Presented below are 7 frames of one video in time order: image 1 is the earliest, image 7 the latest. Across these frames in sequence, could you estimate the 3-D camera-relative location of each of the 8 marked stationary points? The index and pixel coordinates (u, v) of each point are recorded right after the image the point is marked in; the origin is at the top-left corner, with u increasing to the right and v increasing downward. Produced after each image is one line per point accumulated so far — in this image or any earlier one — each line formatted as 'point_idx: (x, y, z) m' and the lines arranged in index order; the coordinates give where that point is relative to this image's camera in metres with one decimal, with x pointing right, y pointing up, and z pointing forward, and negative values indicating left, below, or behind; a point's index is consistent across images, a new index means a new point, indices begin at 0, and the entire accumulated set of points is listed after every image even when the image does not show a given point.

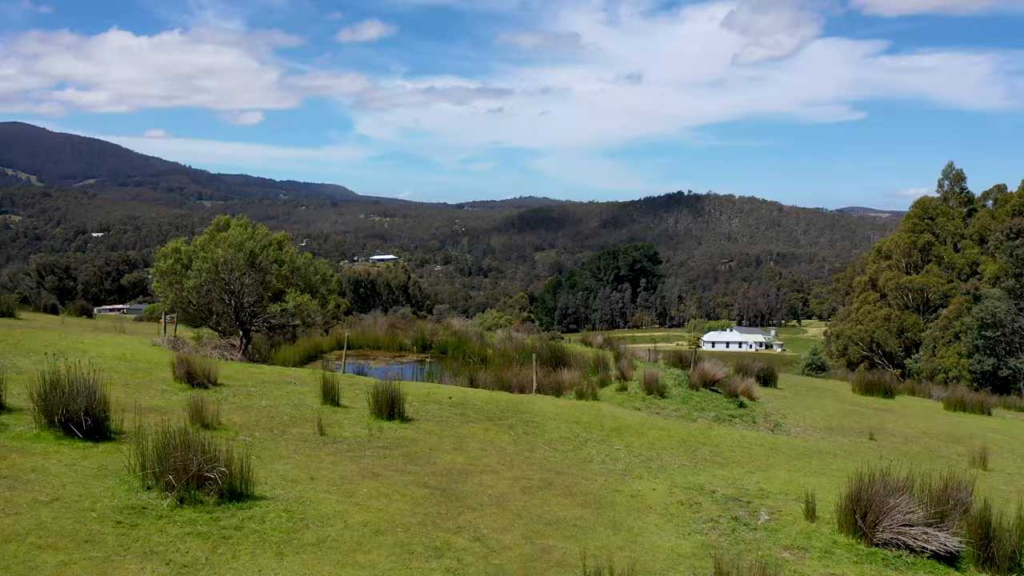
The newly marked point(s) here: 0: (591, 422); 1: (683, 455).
0: (+0.8, -1.3, +7.7) m
1: (+1.4, -1.4, +6.7) m
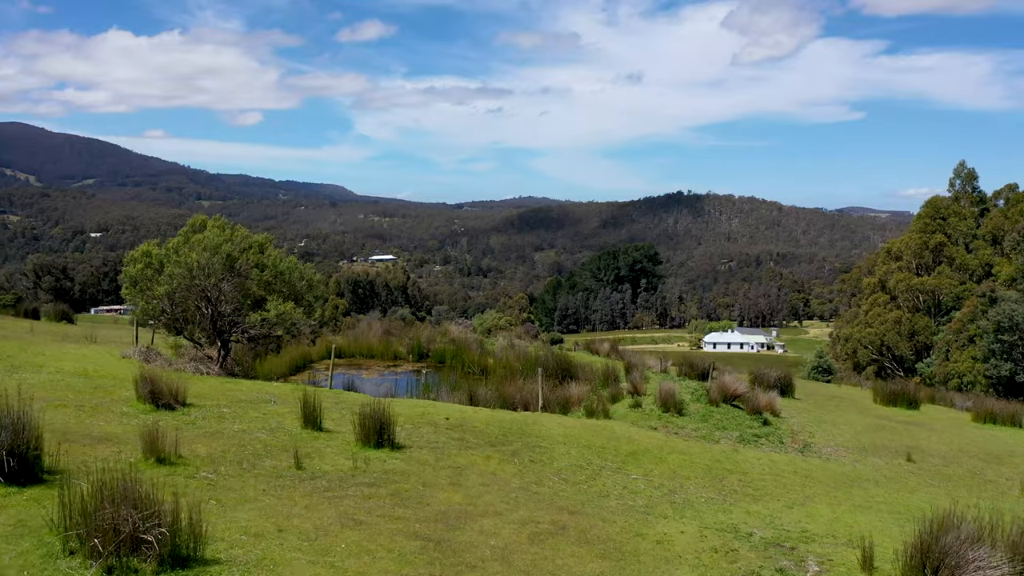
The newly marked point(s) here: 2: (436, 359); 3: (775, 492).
0: (+0.8, -1.4, +7.0) m
1: (+1.5, -1.5, +6.0) m
2: (-1.5, -1.5, +16.5) m
3: (+2.0, -1.5, +6.1) m
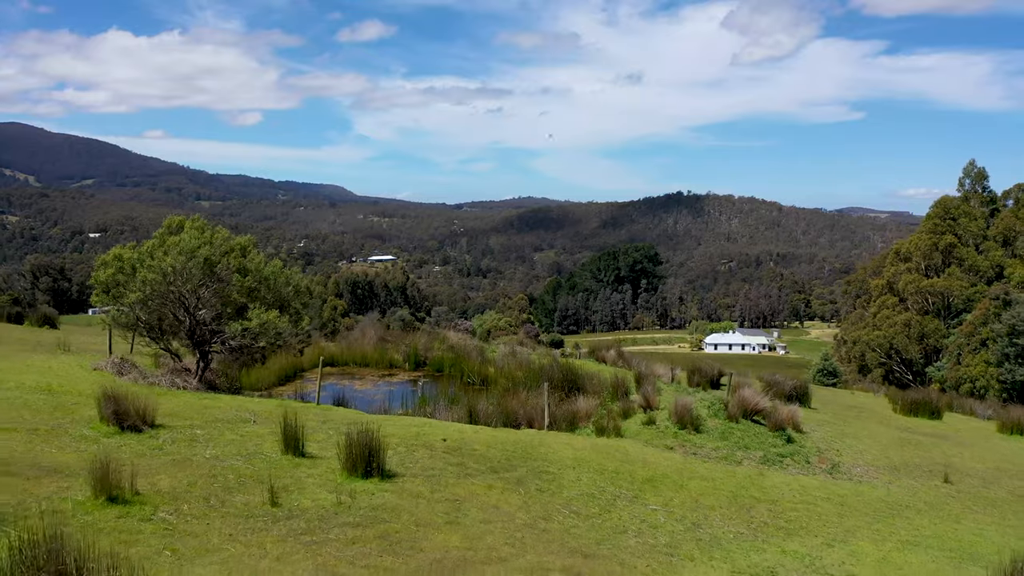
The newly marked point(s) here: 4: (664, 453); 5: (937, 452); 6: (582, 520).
0: (+0.8, -1.4, +6.4) m
1: (+1.5, -1.5, +5.4) m
2: (-1.5, -1.5, +16.0) m
3: (+2.0, -1.6, +5.5) m
4: (+1.4, -1.5, +7.5) m
5: (+4.2, -1.6, +8.2) m
6: (+0.4, -1.5, +5.3) m
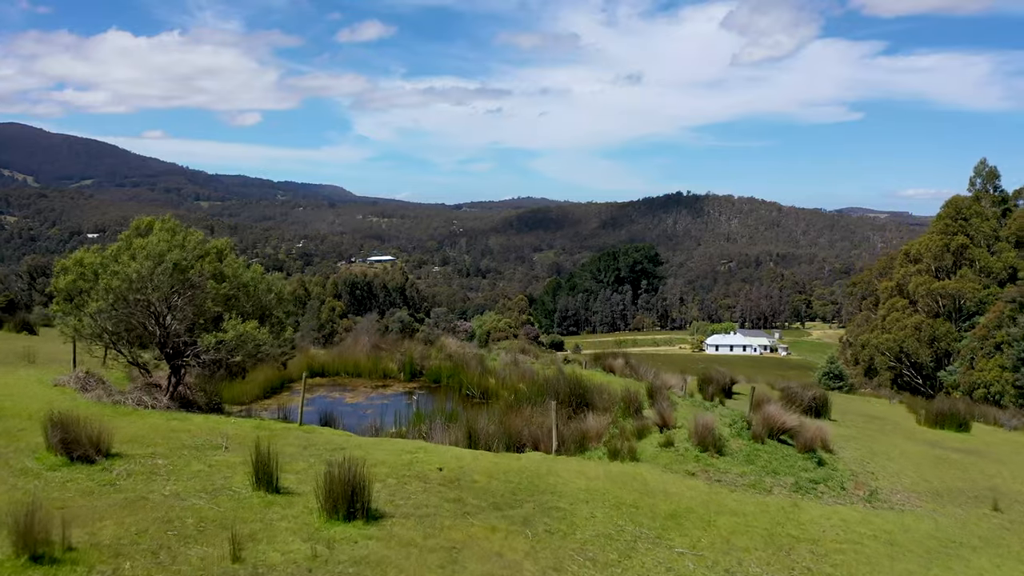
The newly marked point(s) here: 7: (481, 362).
0: (+0.9, -1.5, +5.8) m
1: (+1.5, -1.6, +4.8) m
2: (-1.5, -1.6, +15.4) m
3: (+2.0, -1.6, +4.9) m
4: (+1.4, -1.6, +6.9) m
5: (+4.3, -1.7, +7.6) m
6: (+0.5, -1.5, +4.6) m
7: (-0.6, -1.4, +15.5) m
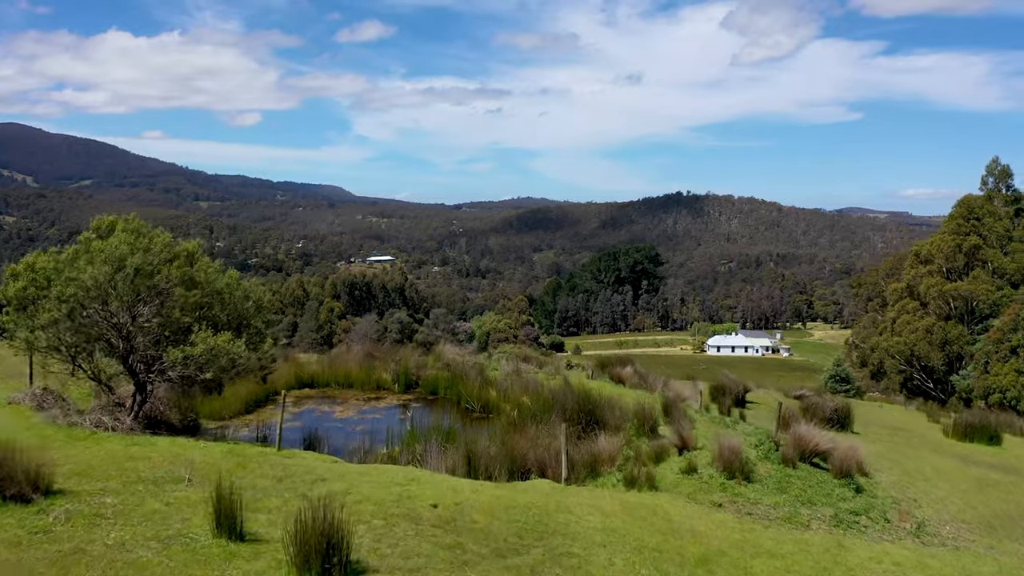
0: (+0.9, -1.6, +5.2) m
1: (+1.5, -1.6, +4.2) m
2: (-1.5, -1.6, +14.7) m
3: (+2.0, -1.7, +4.3) m
4: (+1.5, -1.6, +6.2) m
5: (+4.3, -1.7, +6.9) m
6: (+0.5, -1.6, +4.0) m
7: (-0.6, -1.4, +14.8) m
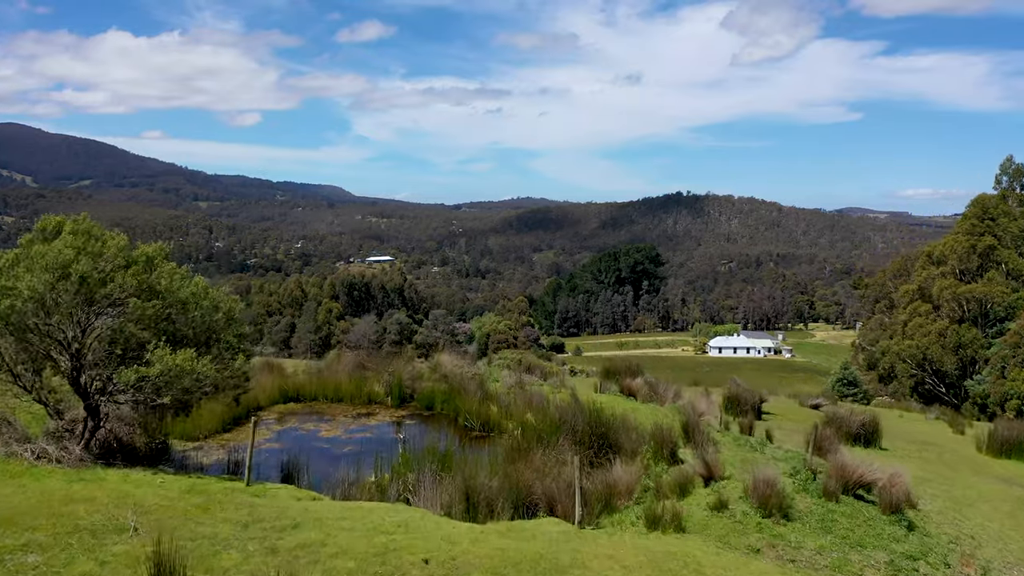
0: (+0.9, -1.6, +4.5) m
1: (+1.6, -1.7, +3.5) m
2: (-1.4, -1.7, +14.0) m
3: (+2.1, -1.7, +3.6) m
4: (+1.5, -1.7, +5.5) m
5: (+4.3, -1.8, +6.2) m
6: (+0.5, -1.6, +3.3) m
7: (-0.5, -1.5, +14.2) m
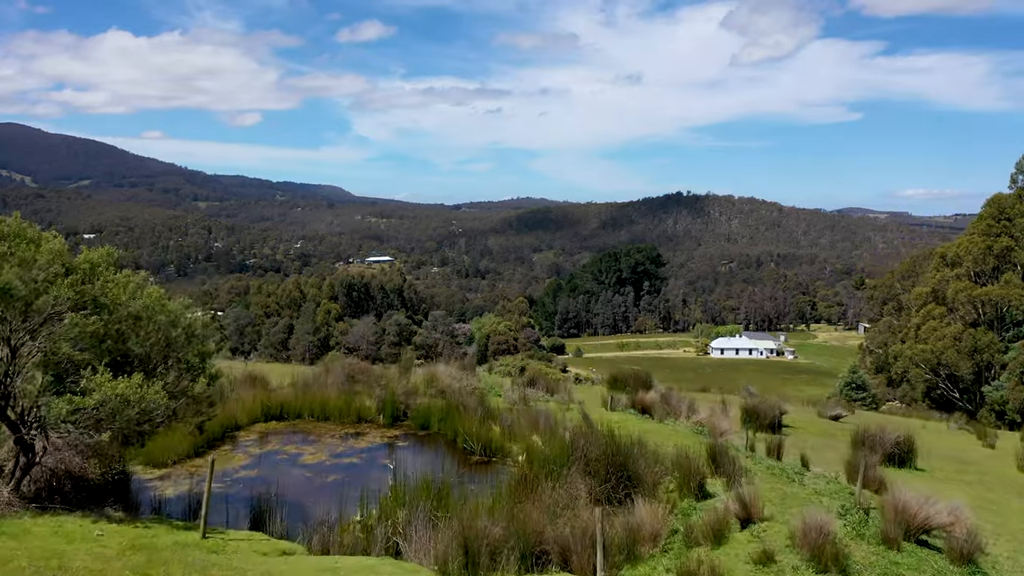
0: (+1.0, -1.7, +3.8) m
1: (+1.6, -1.8, +2.8) m
2: (-1.4, -1.8, +13.3) m
3: (+2.1, -1.8, +2.9) m
4: (+1.5, -1.8, +4.8) m
5: (+4.4, -1.9, +5.5) m
6: (+0.6, -1.7, +2.6) m
7: (-0.5, -1.5, +13.4) m
